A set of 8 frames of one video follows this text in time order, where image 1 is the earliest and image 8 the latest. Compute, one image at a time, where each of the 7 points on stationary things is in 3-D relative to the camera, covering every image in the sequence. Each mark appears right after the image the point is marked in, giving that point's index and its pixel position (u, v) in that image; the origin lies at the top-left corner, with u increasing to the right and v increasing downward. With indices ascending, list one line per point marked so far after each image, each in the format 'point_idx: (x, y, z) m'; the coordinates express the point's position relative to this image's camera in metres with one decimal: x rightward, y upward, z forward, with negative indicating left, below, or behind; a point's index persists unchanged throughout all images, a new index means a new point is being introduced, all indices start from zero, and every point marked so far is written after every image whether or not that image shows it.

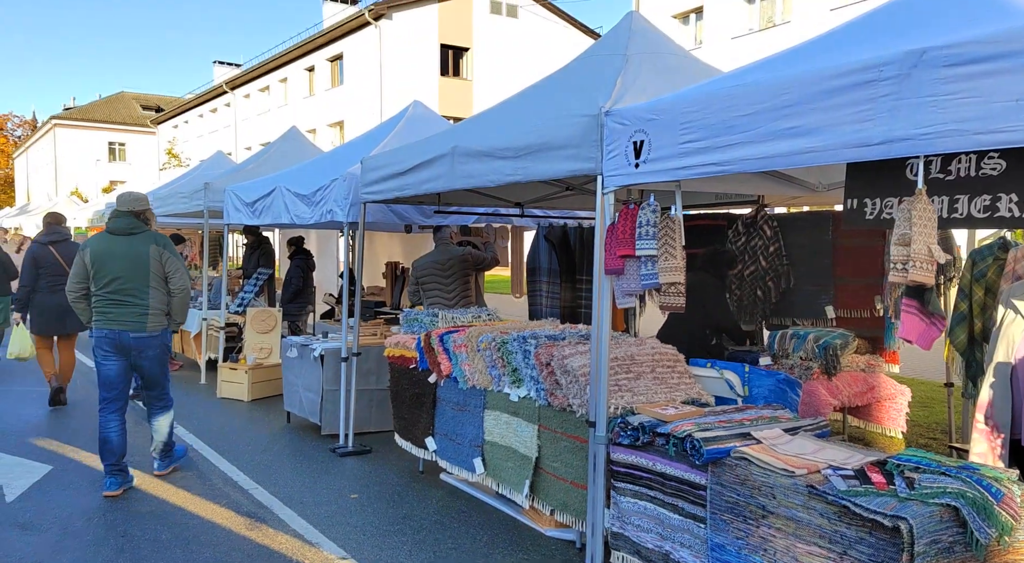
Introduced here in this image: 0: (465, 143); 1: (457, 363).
0: (-0.3, +0.8, +4.6) m
1: (-0.3, -0.5, +4.6) m
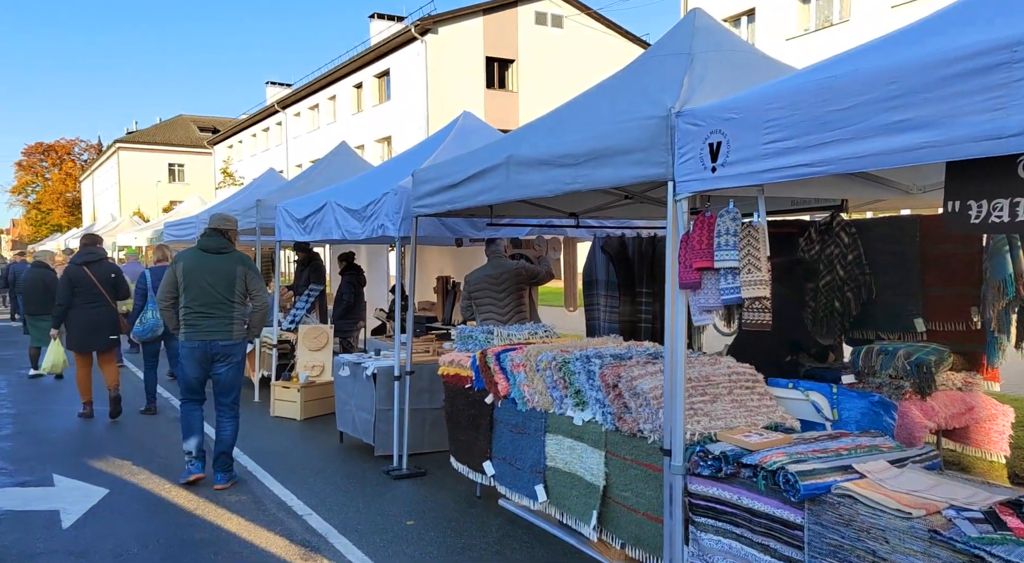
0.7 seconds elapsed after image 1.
0: (+0.1, +0.7, +4.4) m
1: (0.0, -0.6, +4.4) m
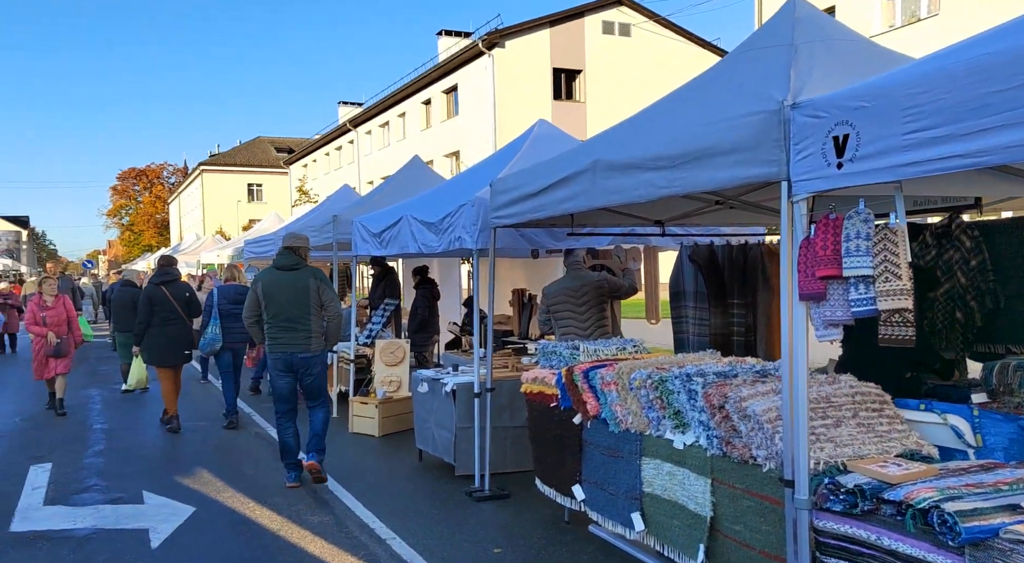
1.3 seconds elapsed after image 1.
0: (+0.5, +0.7, +4.1) m
1: (+0.5, -0.6, +4.1) m
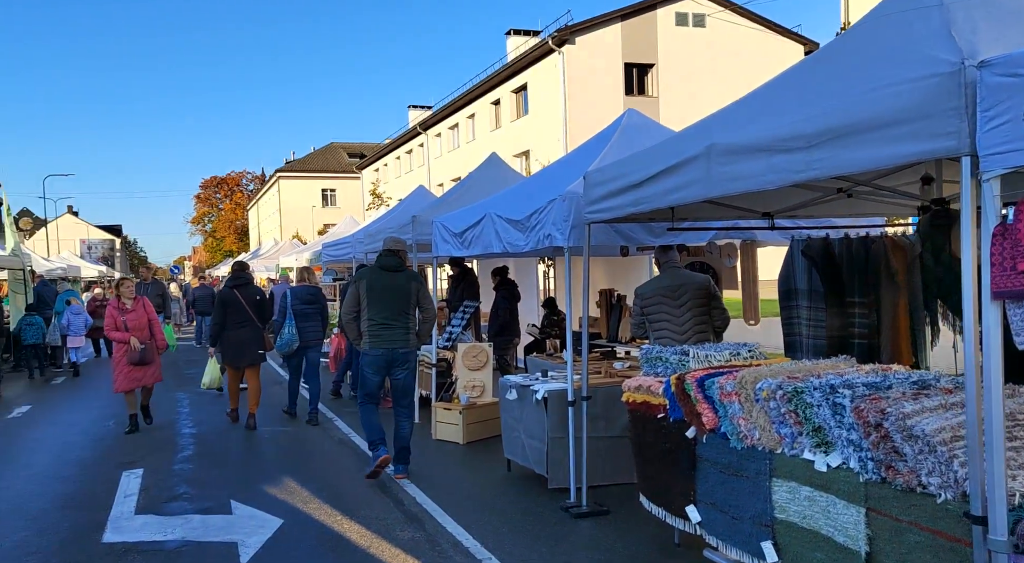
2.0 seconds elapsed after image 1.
0: (+1.0, +0.7, +3.7) m
1: (+1.0, -0.6, +3.7) m
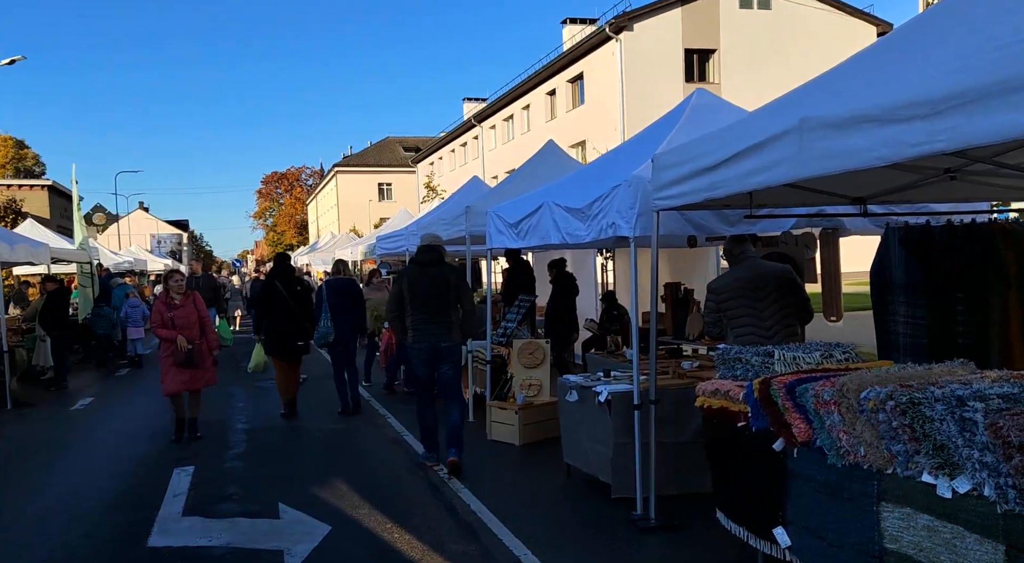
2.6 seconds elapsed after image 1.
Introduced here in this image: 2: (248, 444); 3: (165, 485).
0: (+1.3, +0.7, +3.2) m
1: (+1.3, -0.6, +3.2) m
2: (-2.6, -1.6, +7.8) m
3: (-2.8, -1.6, +6.3) m
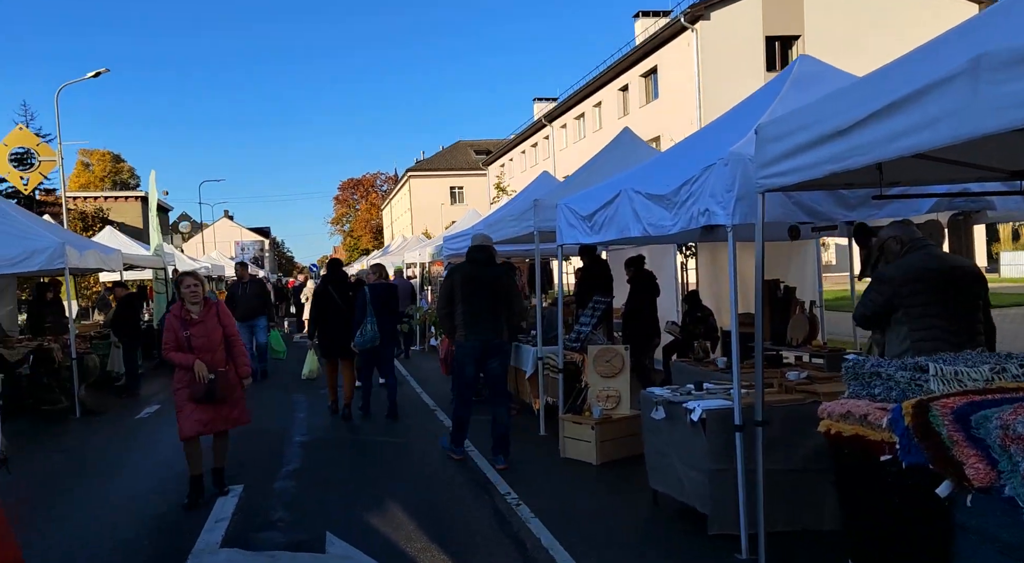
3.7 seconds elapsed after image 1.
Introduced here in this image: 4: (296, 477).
0: (+1.5, +0.7, +2.4) m
1: (+1.5, -0.6, +2.4) m
2: (-1.9, -1.6, +7.3) m
3: (-2.3, -1.7, +5.8) m
4: (-1.8, -1.6, +6.5) m
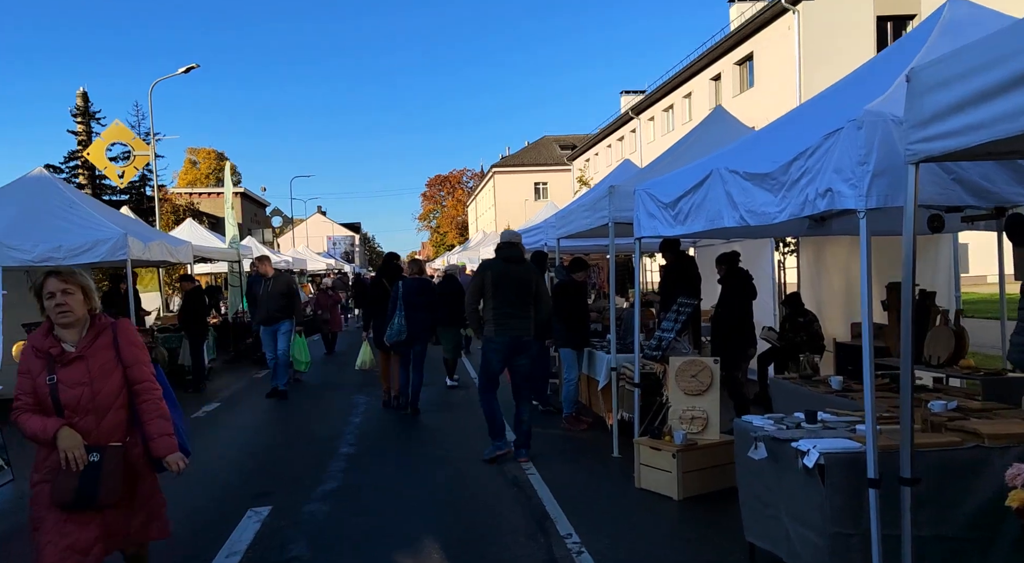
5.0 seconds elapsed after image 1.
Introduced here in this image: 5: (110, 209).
0: (+1.5, +0.7, +1.3) m
1: (+1.5, -0.6, +1.2) m
2: (-1.4, -1.6, +6.5) m
3: (-1.9, -1.6, +5.1) m
4: (-1.3, -1.6, +5.8) m
5: (-6.3, +1.1, +12.3) m
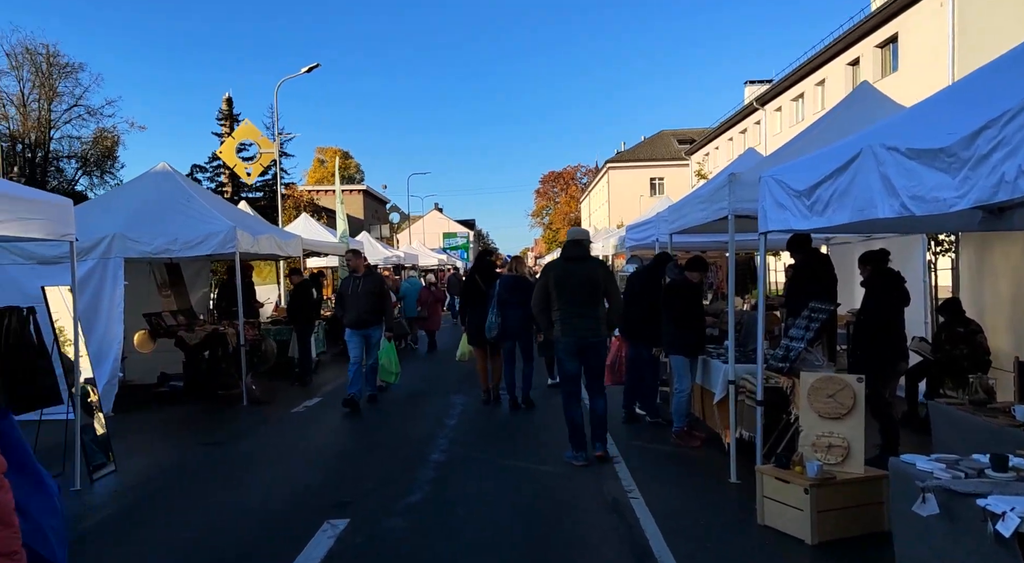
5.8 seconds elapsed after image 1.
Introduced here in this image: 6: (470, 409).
0: (+1.6, +0.7, +0.4) m
1: (+1.5, -0.6, +0.4) m
2: (-0.6, -1.6, +6.0) m
3: (-1.3, -1.6, +4.7) m
4: (-0.7, -1.6, +5.3) m
5: (-4.6, +1.2, +12.4) m
6: (-0.5, -1.5, +8.8) m
